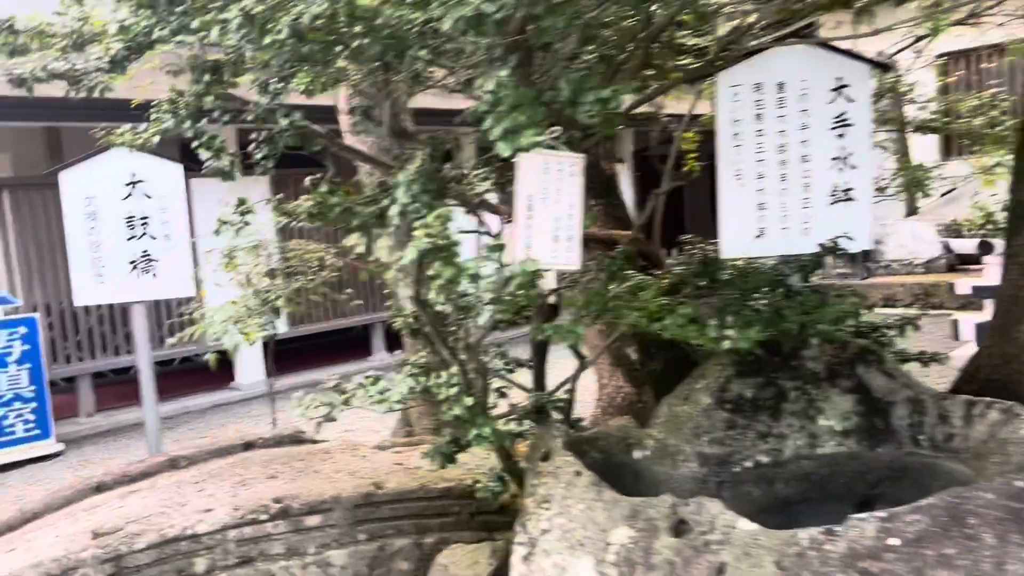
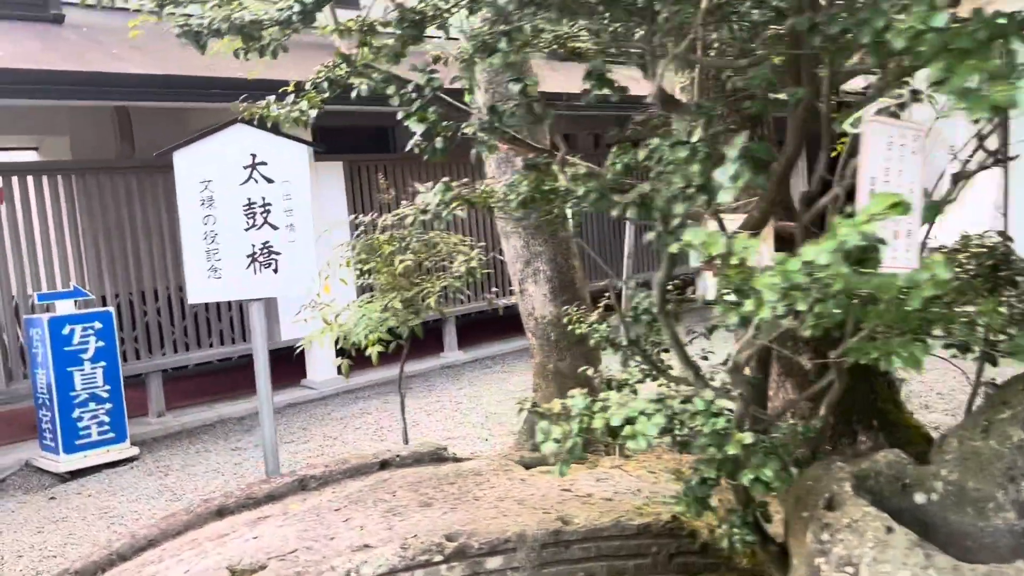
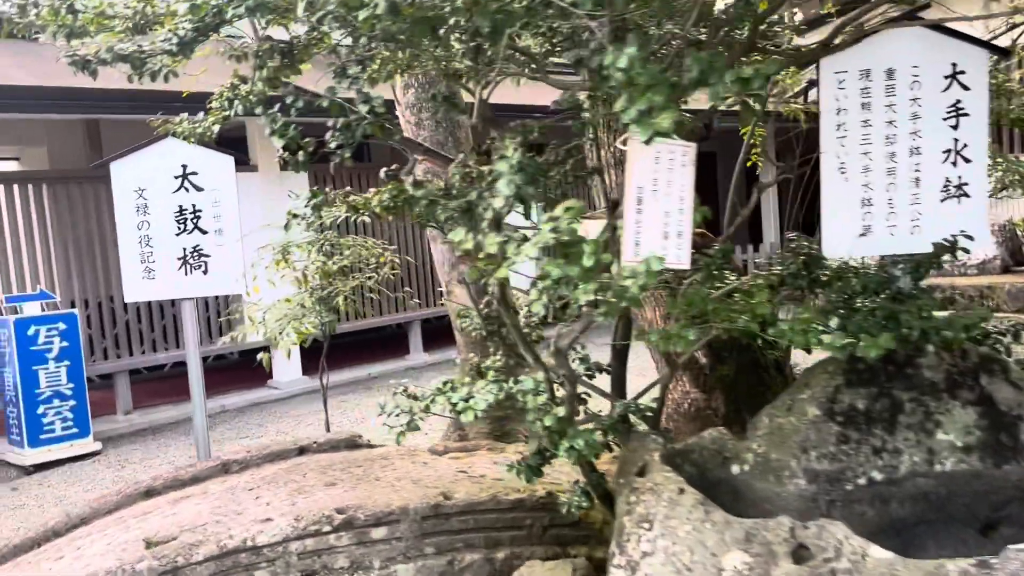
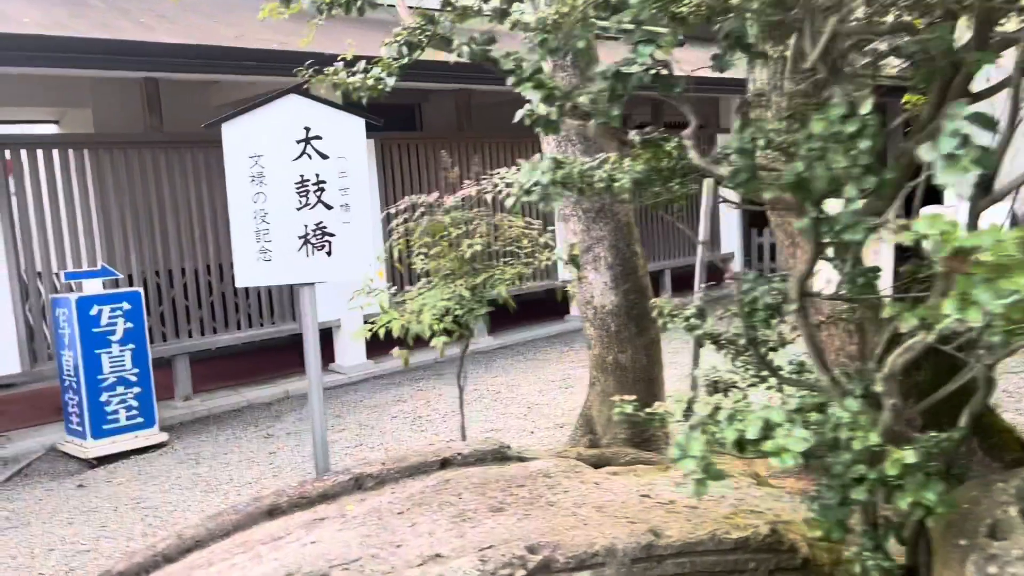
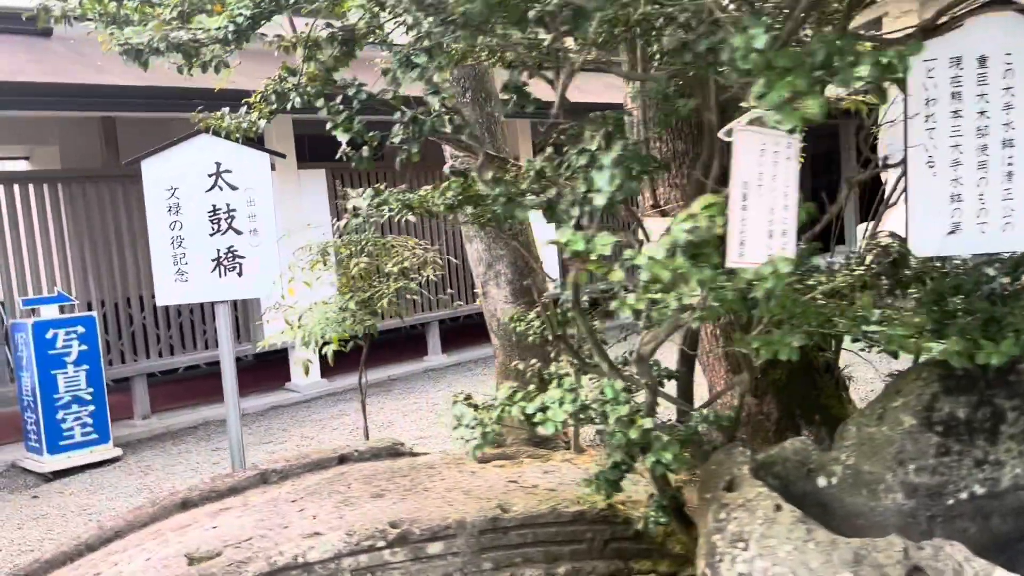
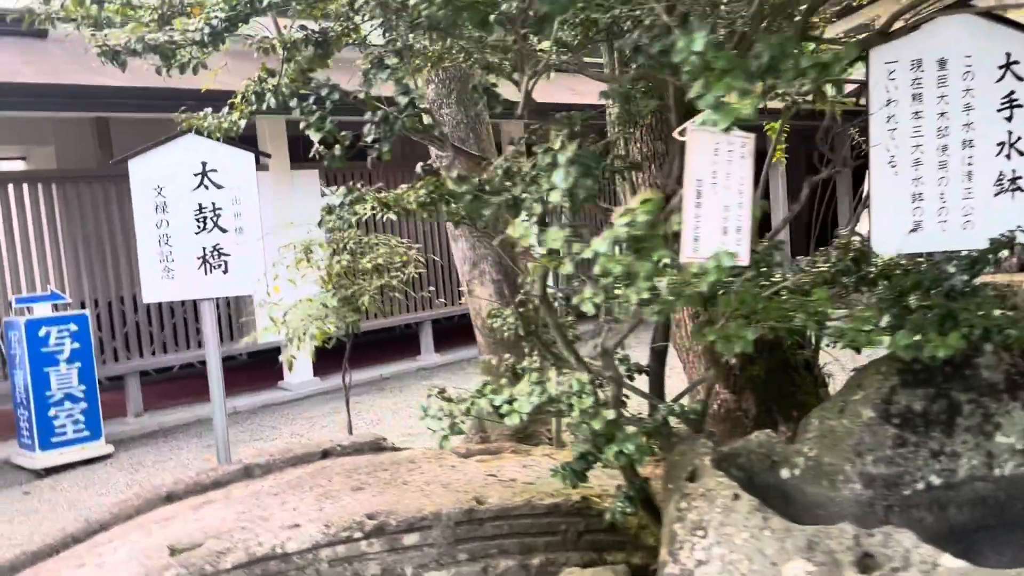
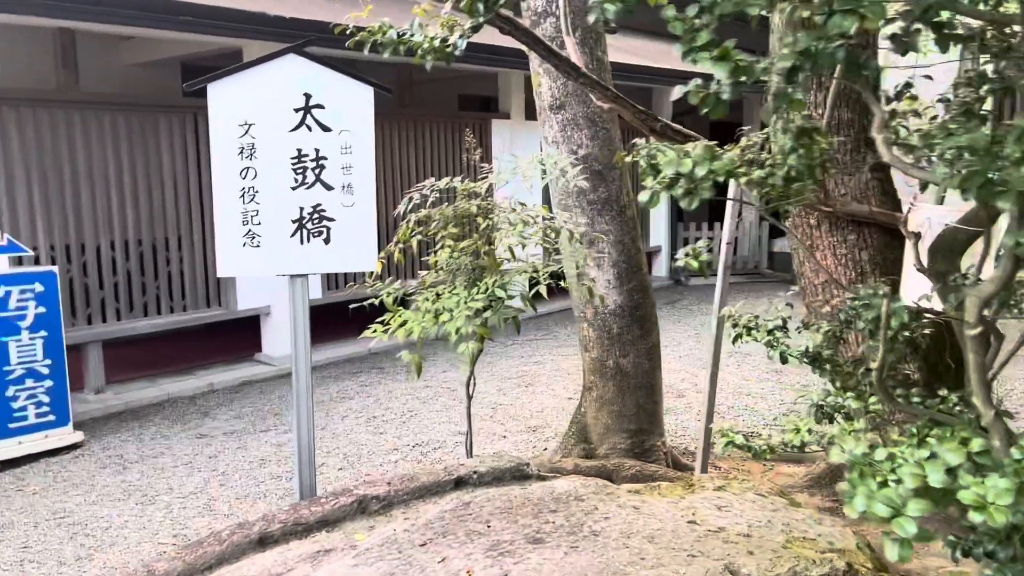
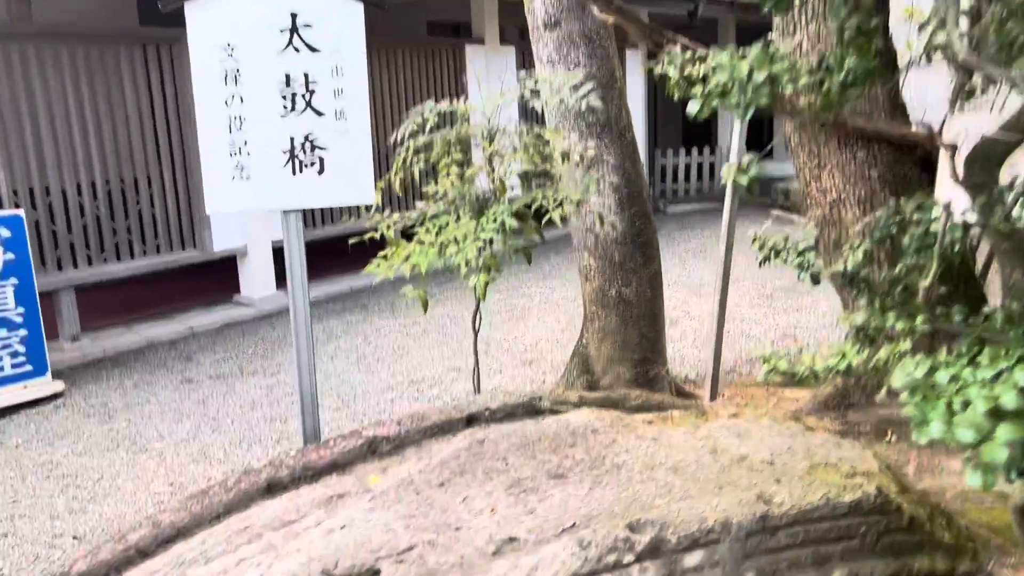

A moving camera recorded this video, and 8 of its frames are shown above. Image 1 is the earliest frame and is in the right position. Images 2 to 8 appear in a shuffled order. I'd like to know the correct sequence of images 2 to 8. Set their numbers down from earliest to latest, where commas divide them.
3, 6, 5, 2, 4, 7, 8
